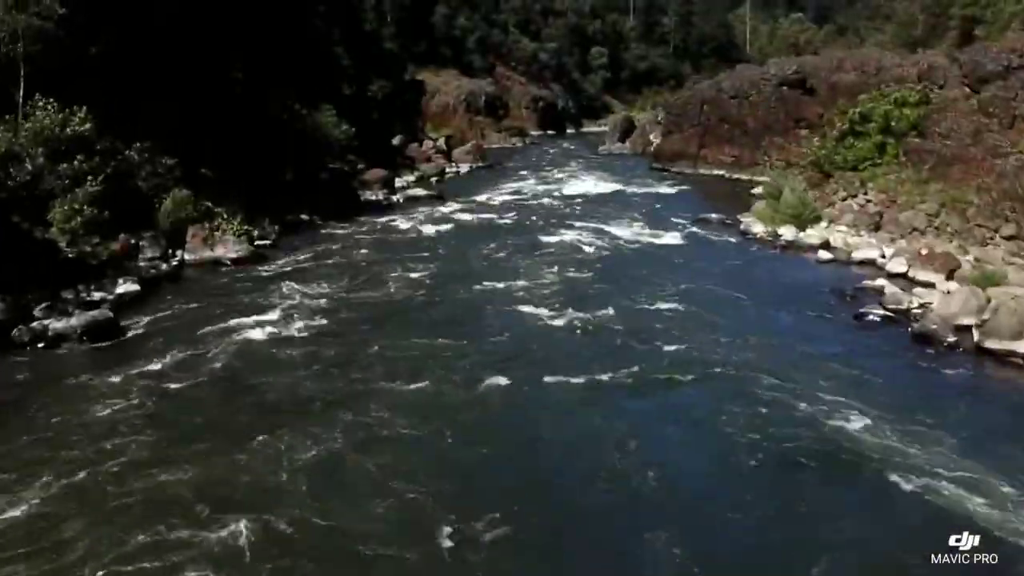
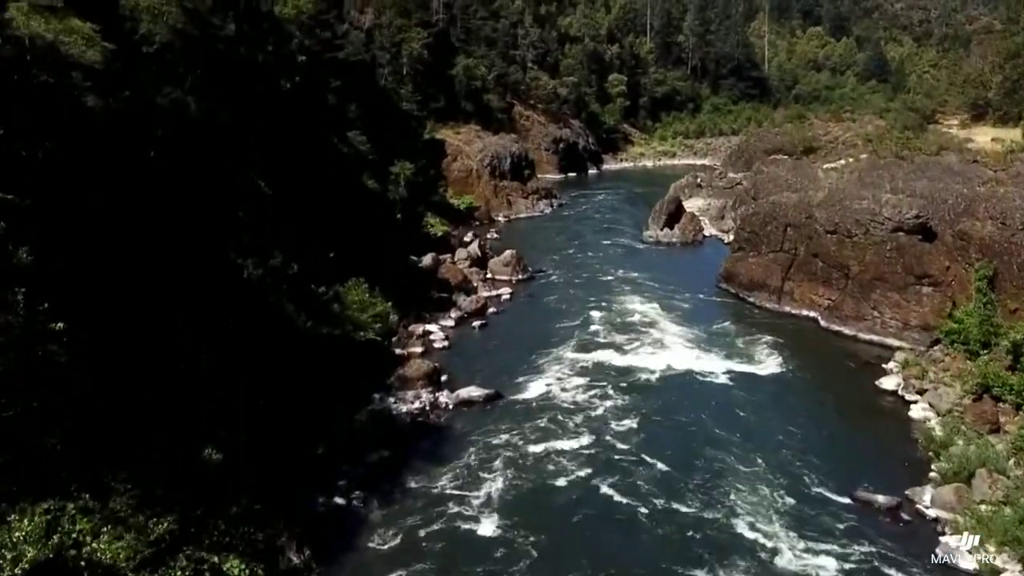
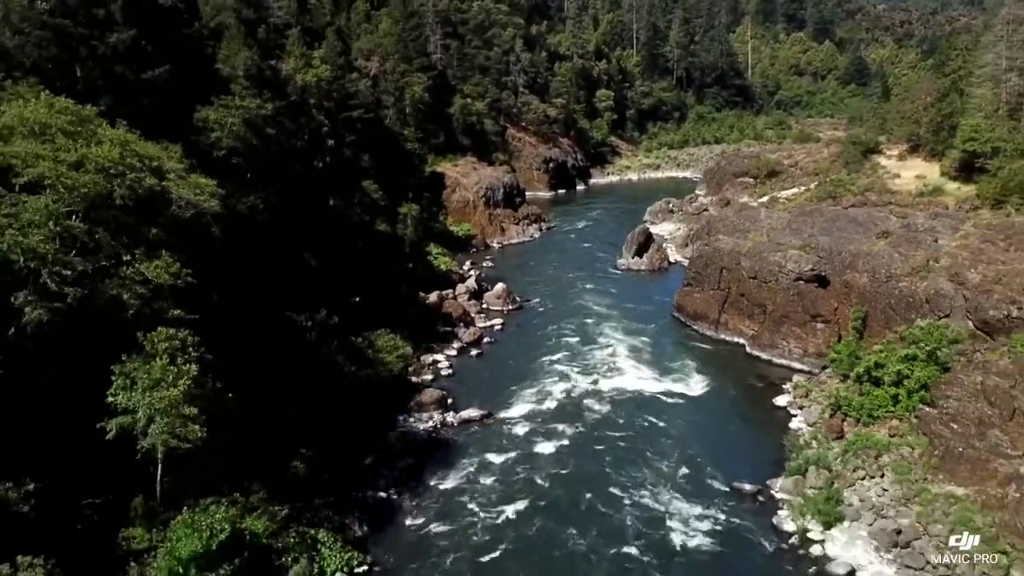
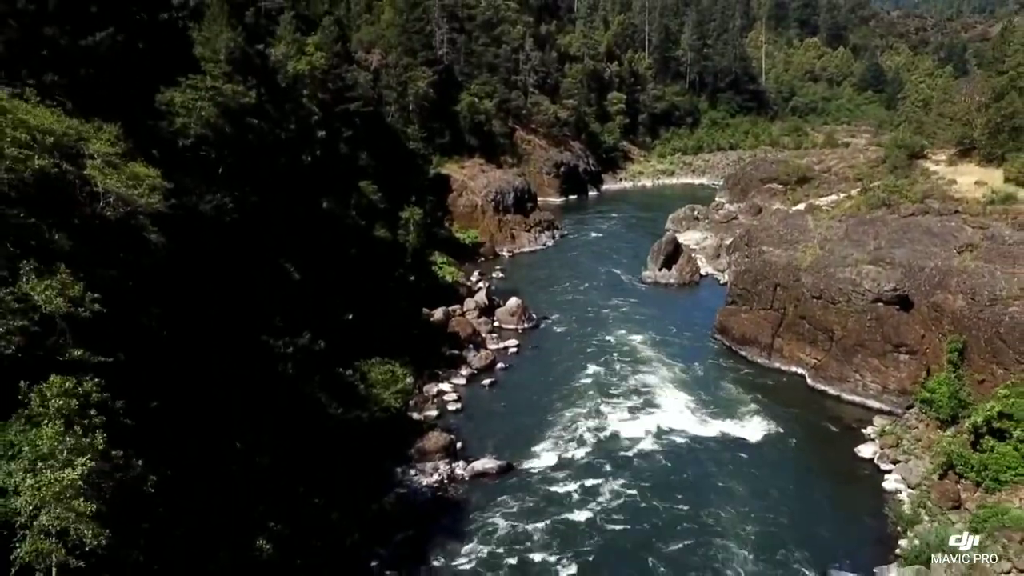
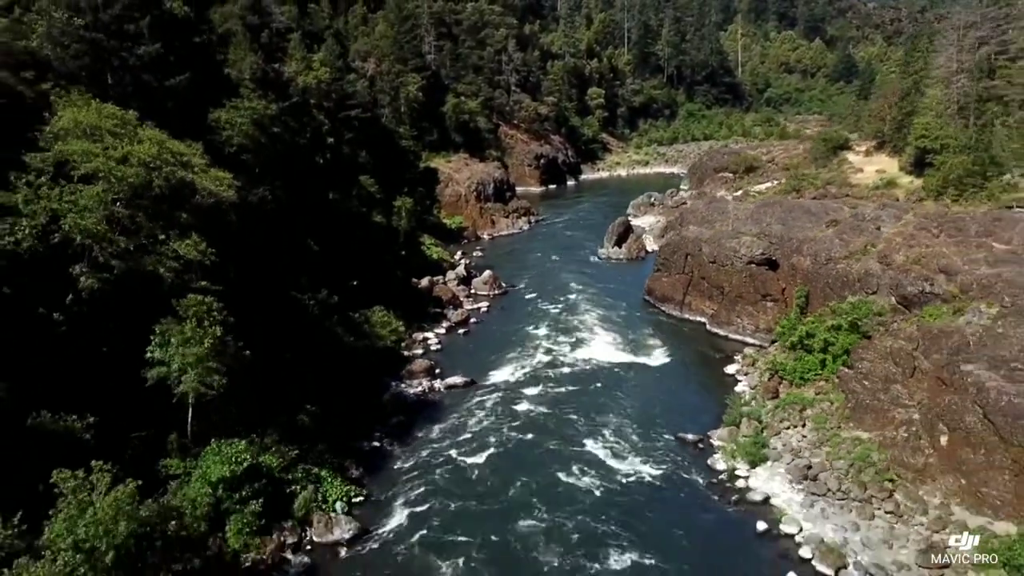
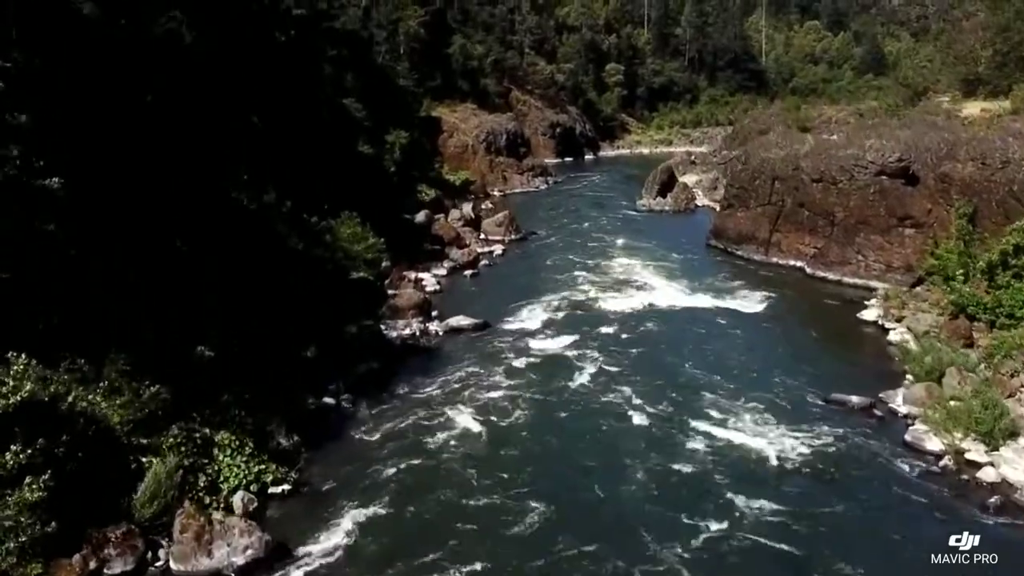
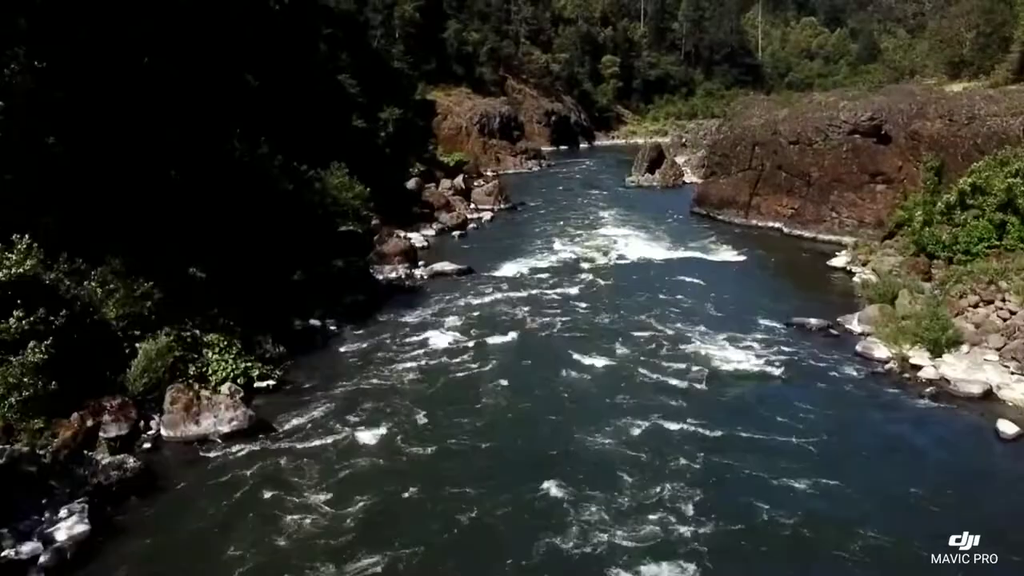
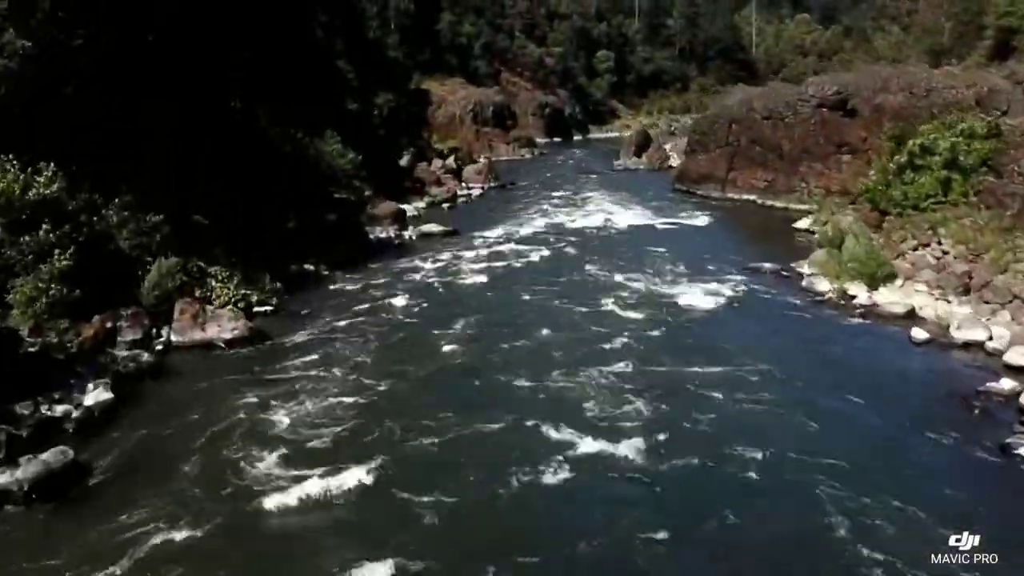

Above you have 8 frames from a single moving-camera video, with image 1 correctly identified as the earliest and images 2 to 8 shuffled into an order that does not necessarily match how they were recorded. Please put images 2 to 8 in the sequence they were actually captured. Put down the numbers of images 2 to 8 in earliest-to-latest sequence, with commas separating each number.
8, 7, 6, 2, 4, 3, 5
